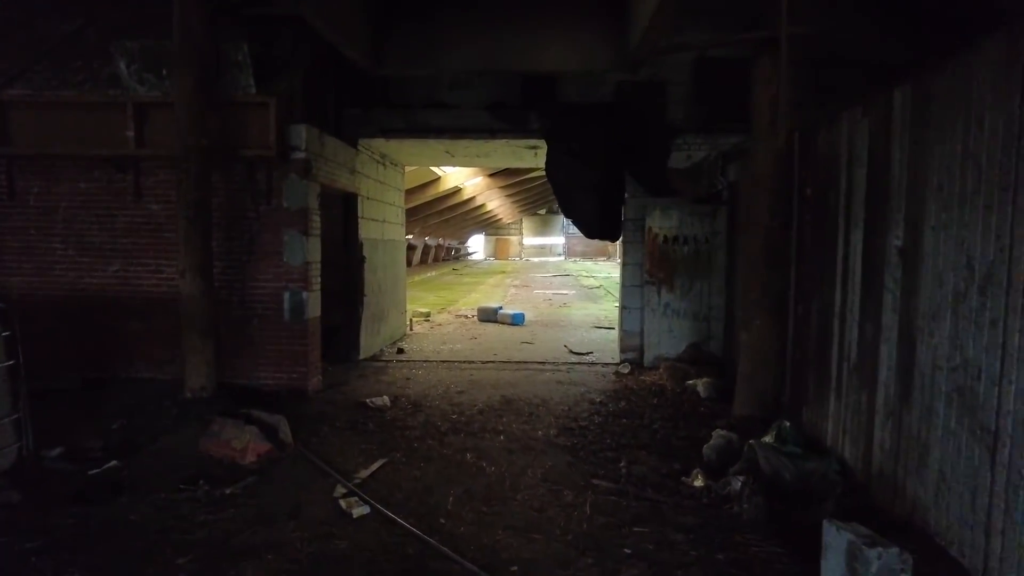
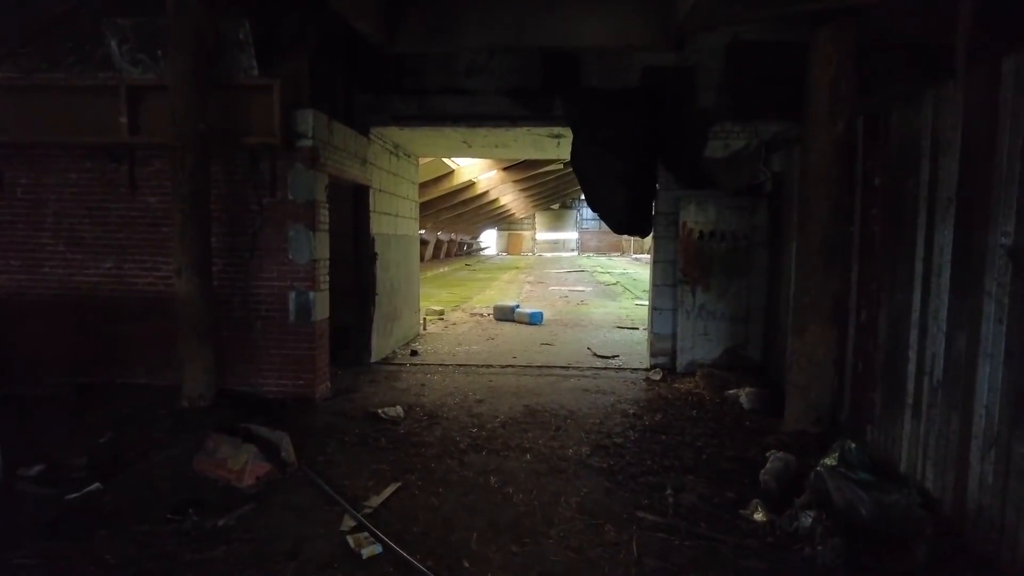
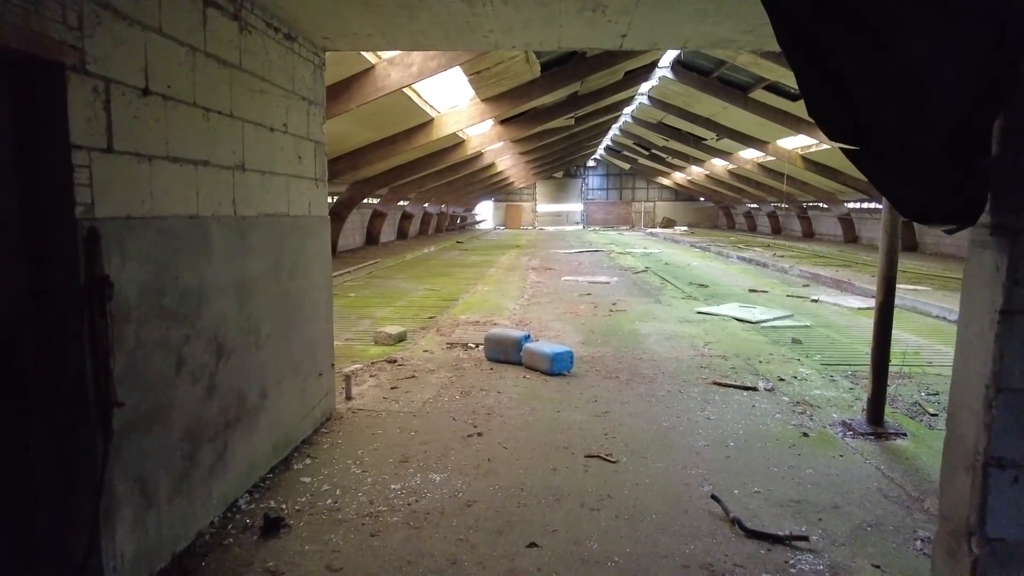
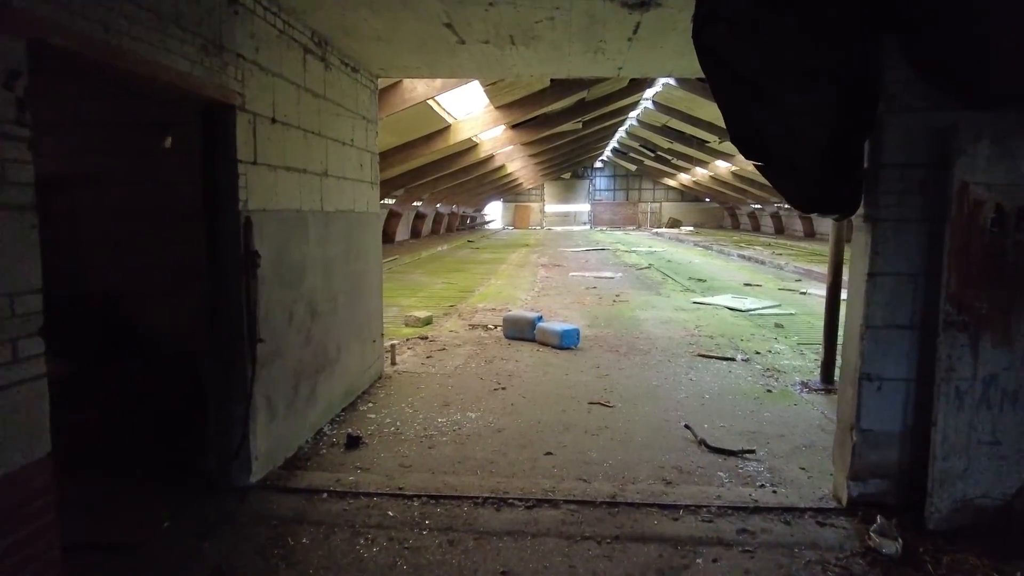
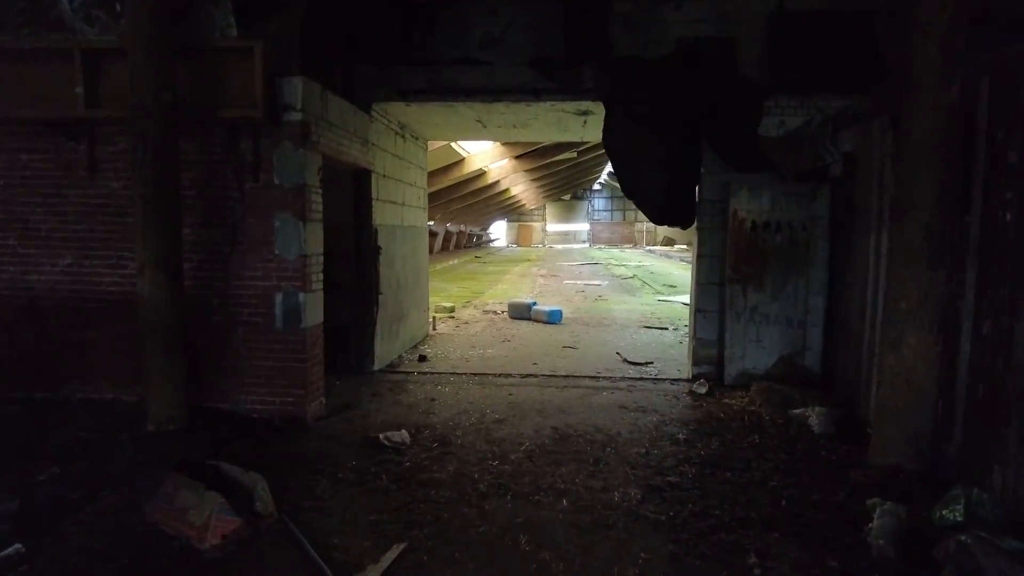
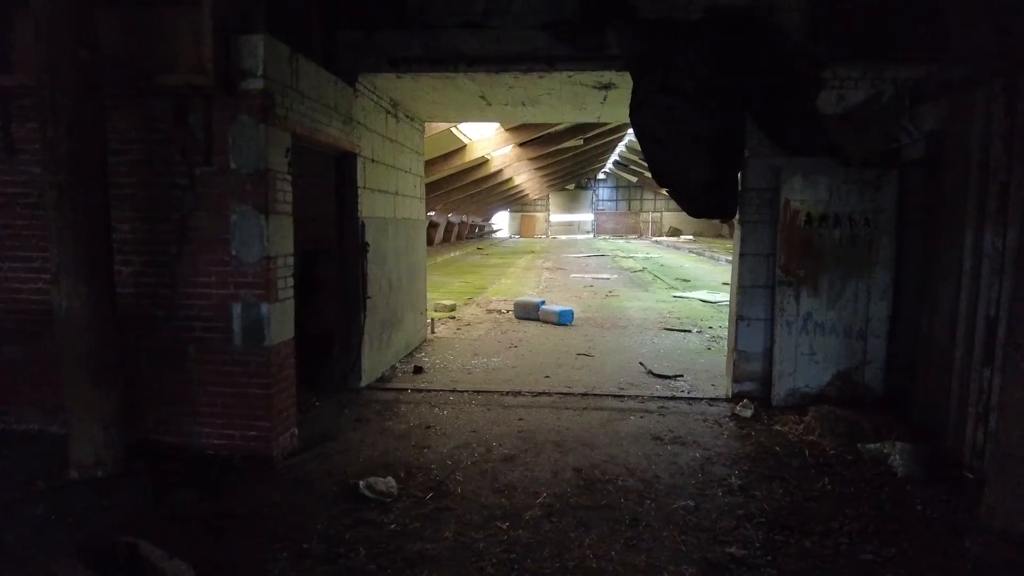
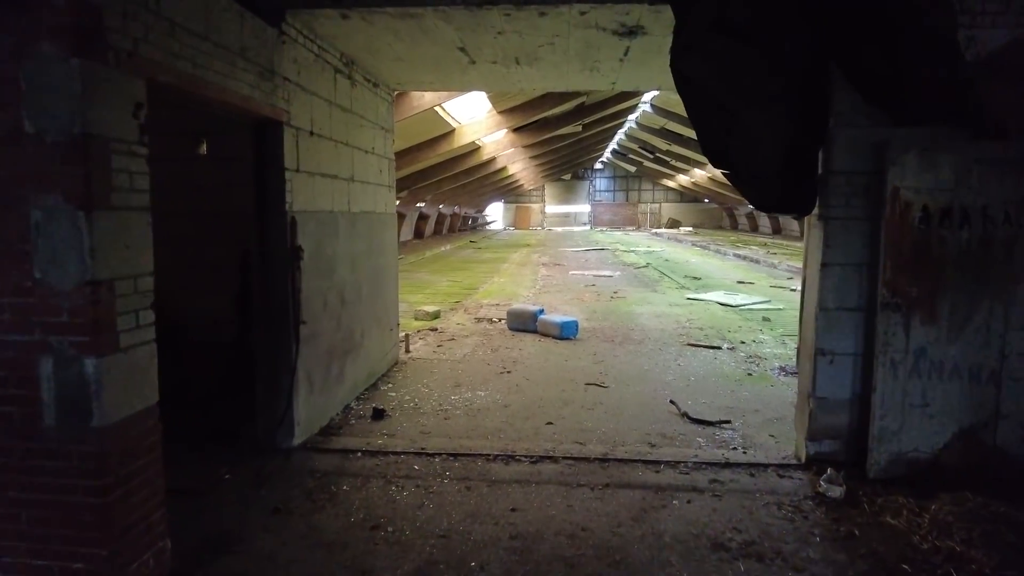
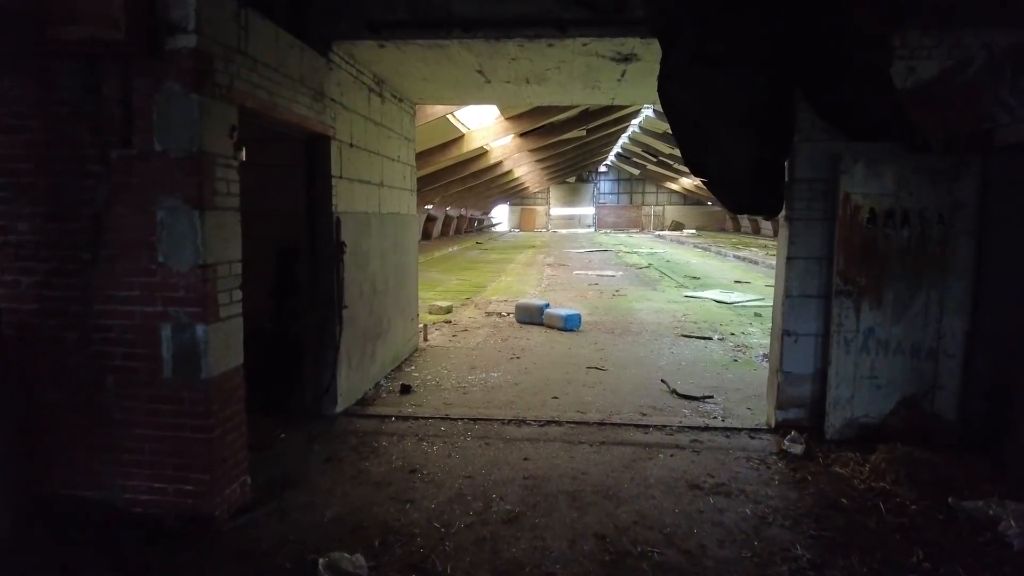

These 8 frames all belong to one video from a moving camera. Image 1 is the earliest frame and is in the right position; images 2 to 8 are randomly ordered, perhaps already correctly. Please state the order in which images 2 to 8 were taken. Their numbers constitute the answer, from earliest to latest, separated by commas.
2, 5, 6, 8, 7, 4, 3
